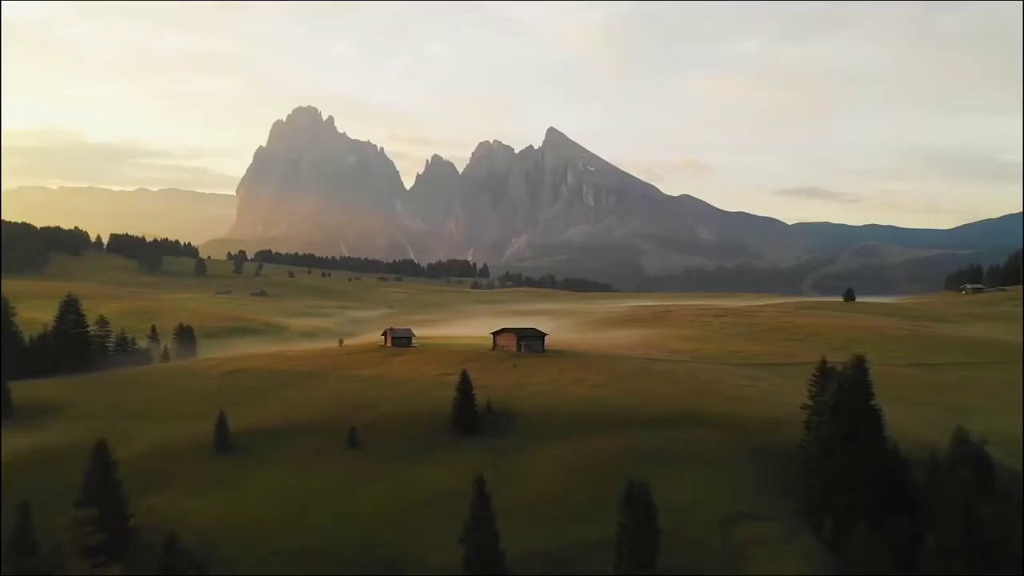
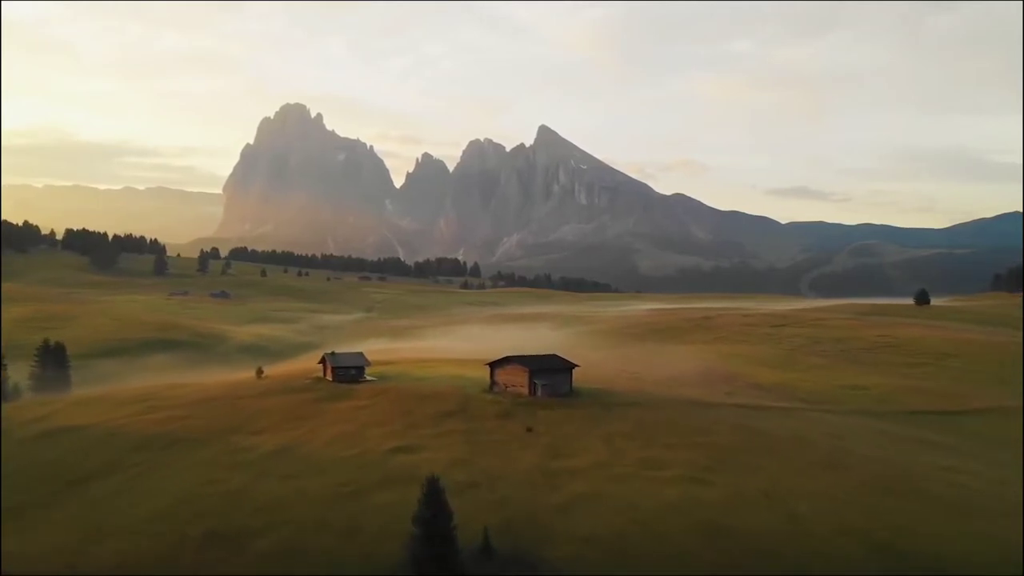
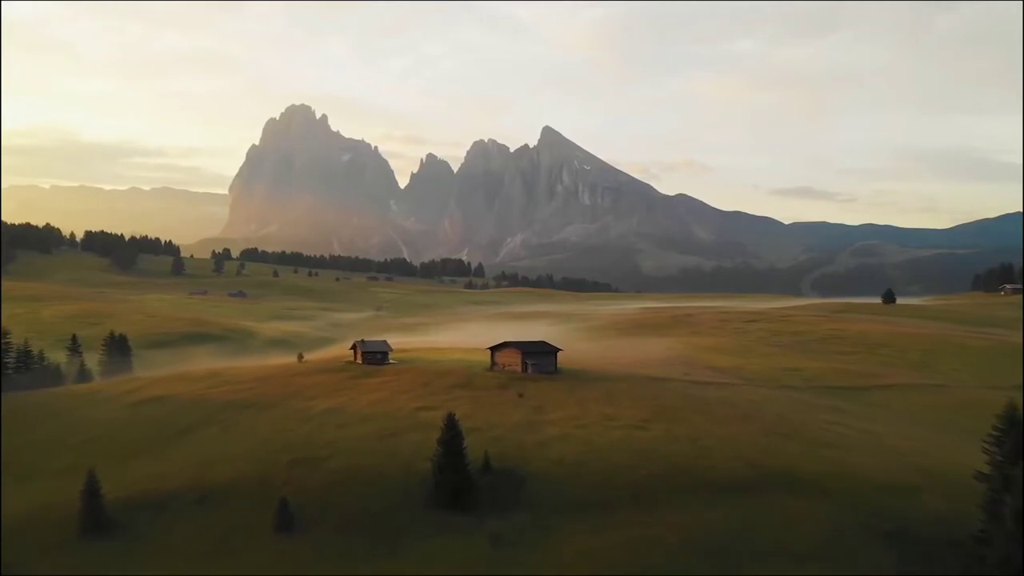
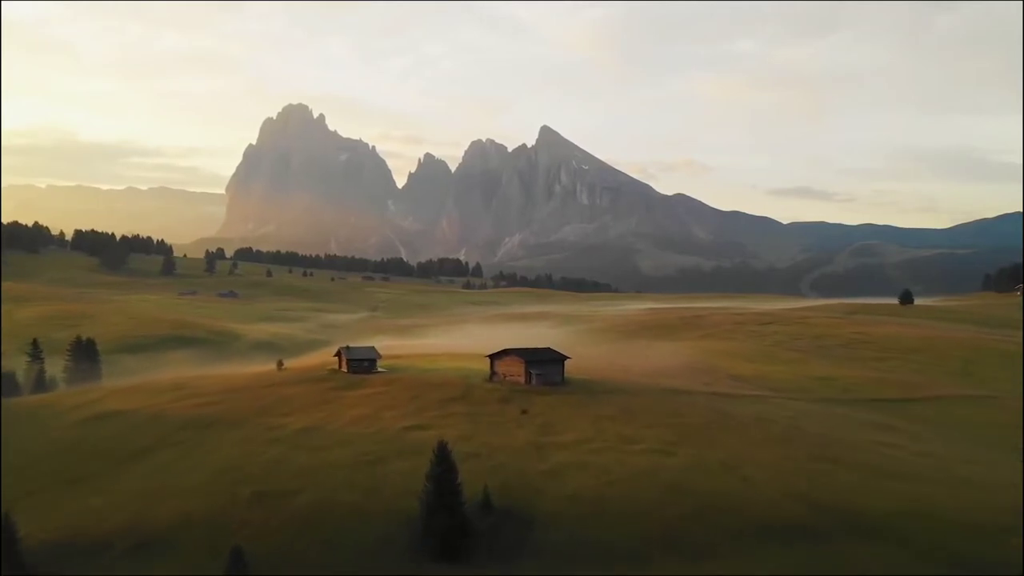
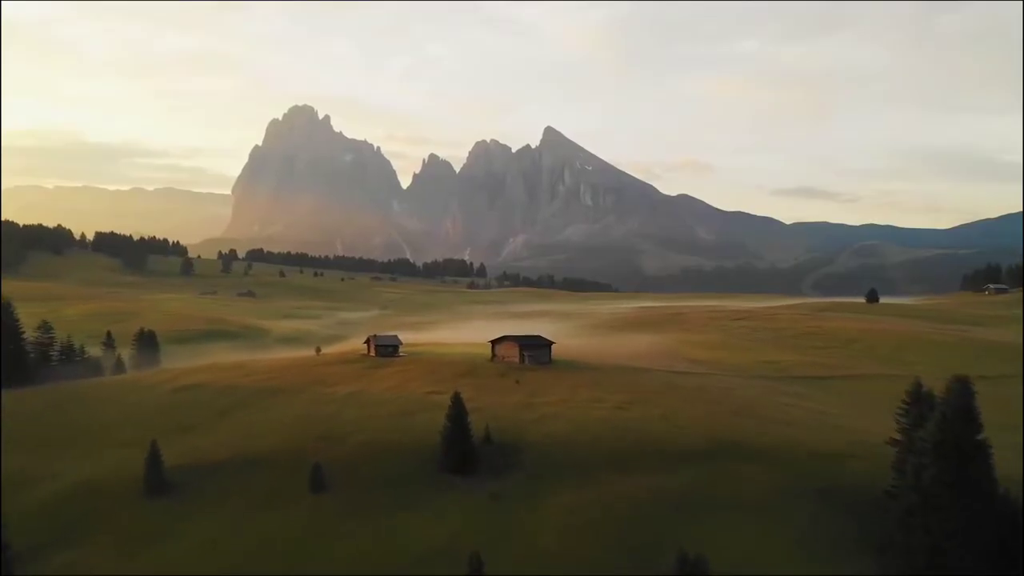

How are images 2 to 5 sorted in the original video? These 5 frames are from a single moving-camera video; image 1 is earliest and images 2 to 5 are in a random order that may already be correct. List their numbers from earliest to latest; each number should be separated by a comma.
5, 3, 4, 2
